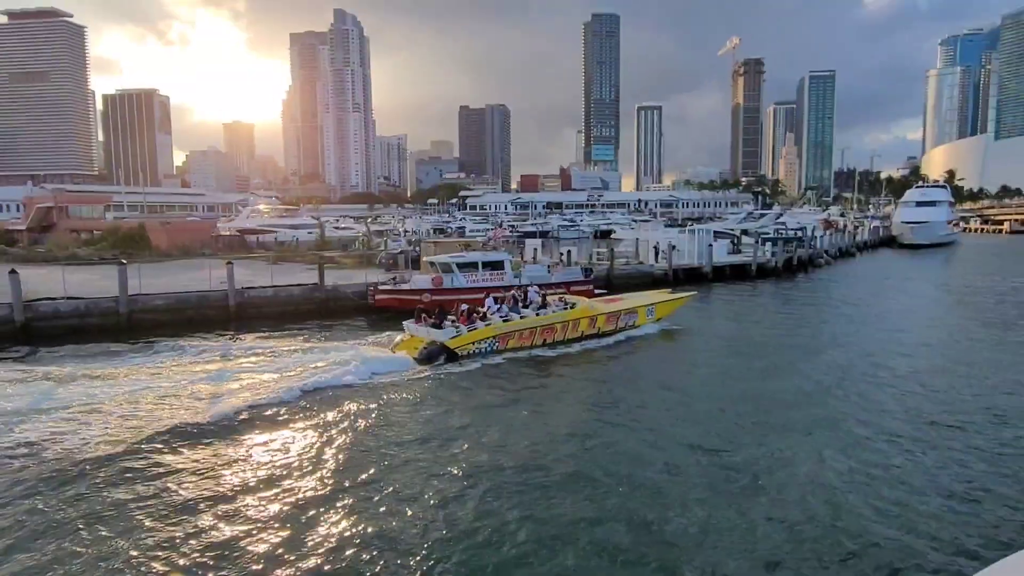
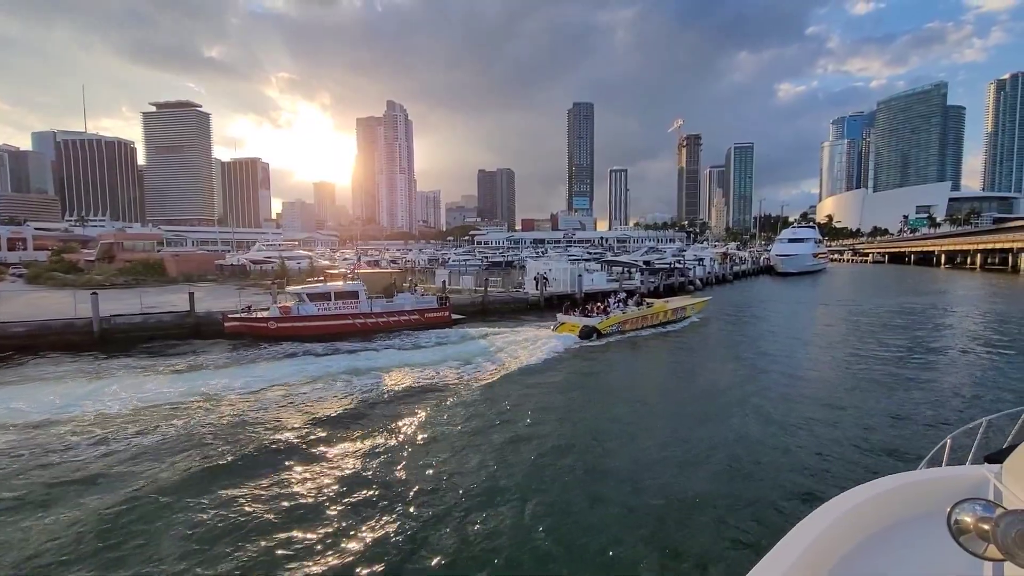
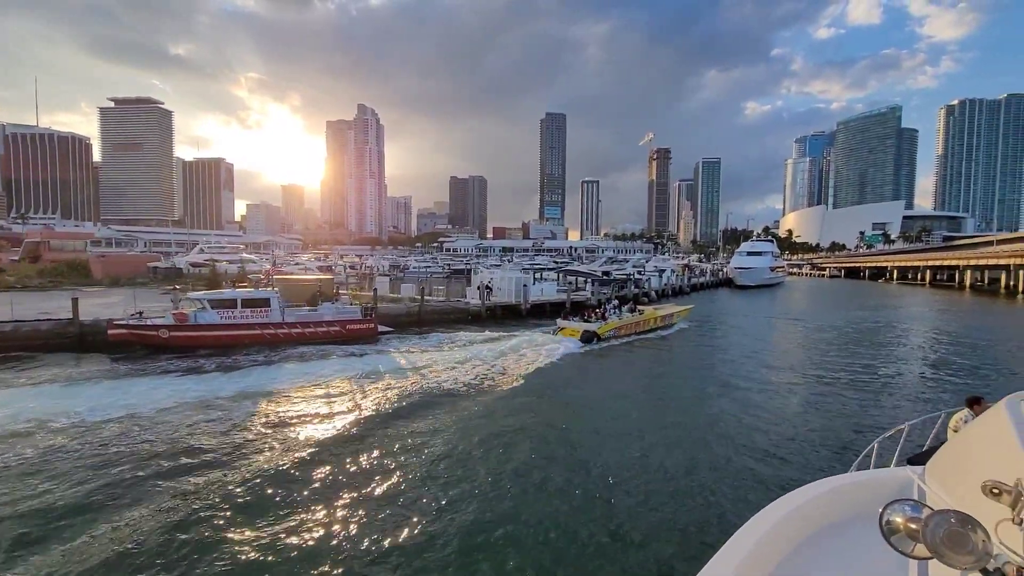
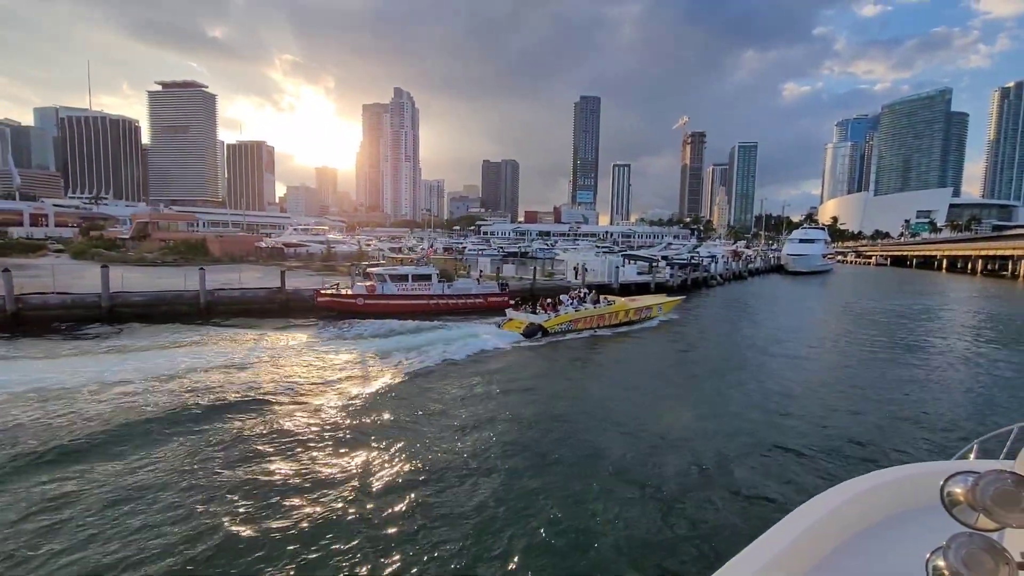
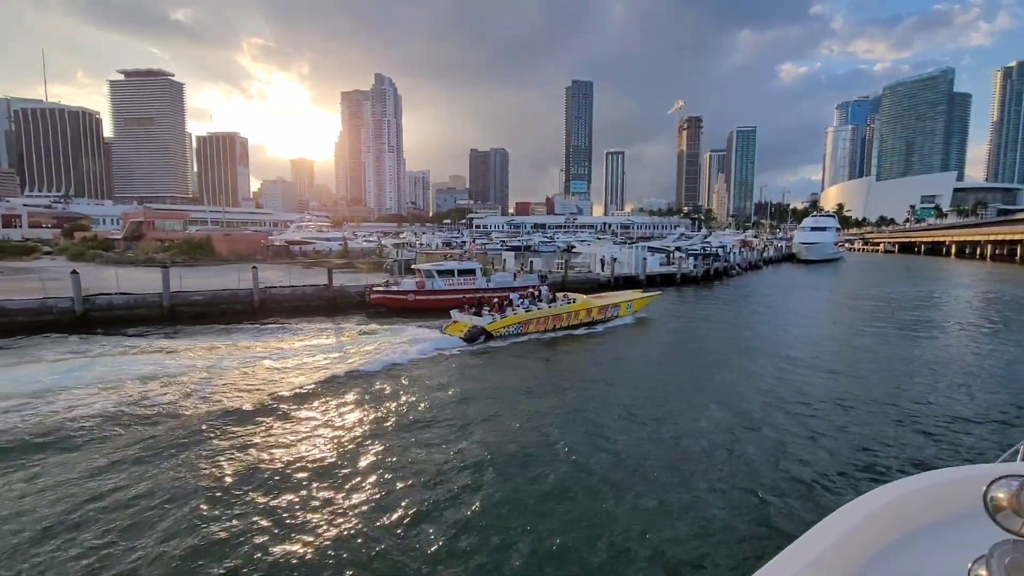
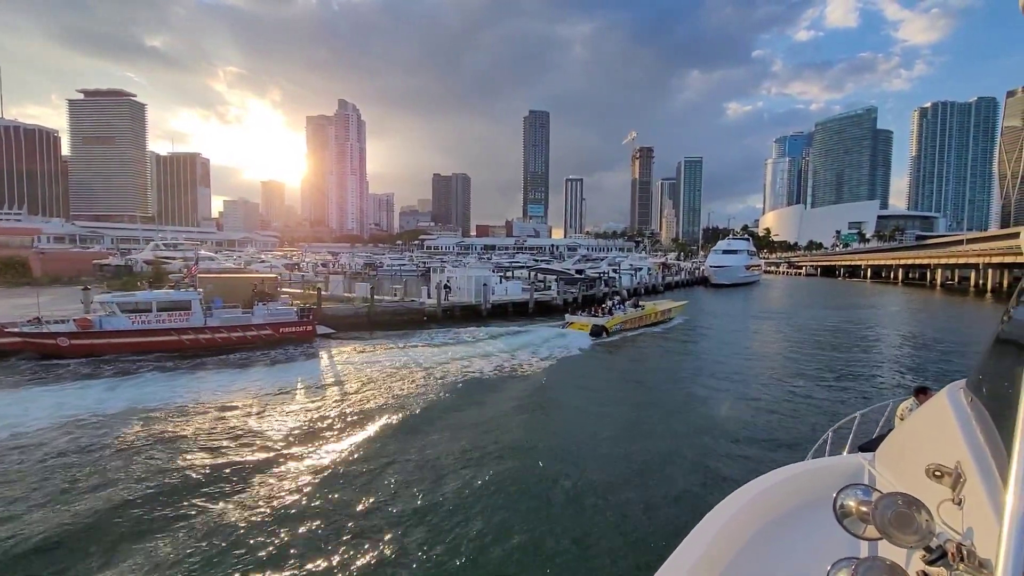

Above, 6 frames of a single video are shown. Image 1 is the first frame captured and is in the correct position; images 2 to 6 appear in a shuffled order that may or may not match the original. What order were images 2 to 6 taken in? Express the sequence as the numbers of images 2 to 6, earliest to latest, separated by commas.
5, 4, 2, 3, 6
